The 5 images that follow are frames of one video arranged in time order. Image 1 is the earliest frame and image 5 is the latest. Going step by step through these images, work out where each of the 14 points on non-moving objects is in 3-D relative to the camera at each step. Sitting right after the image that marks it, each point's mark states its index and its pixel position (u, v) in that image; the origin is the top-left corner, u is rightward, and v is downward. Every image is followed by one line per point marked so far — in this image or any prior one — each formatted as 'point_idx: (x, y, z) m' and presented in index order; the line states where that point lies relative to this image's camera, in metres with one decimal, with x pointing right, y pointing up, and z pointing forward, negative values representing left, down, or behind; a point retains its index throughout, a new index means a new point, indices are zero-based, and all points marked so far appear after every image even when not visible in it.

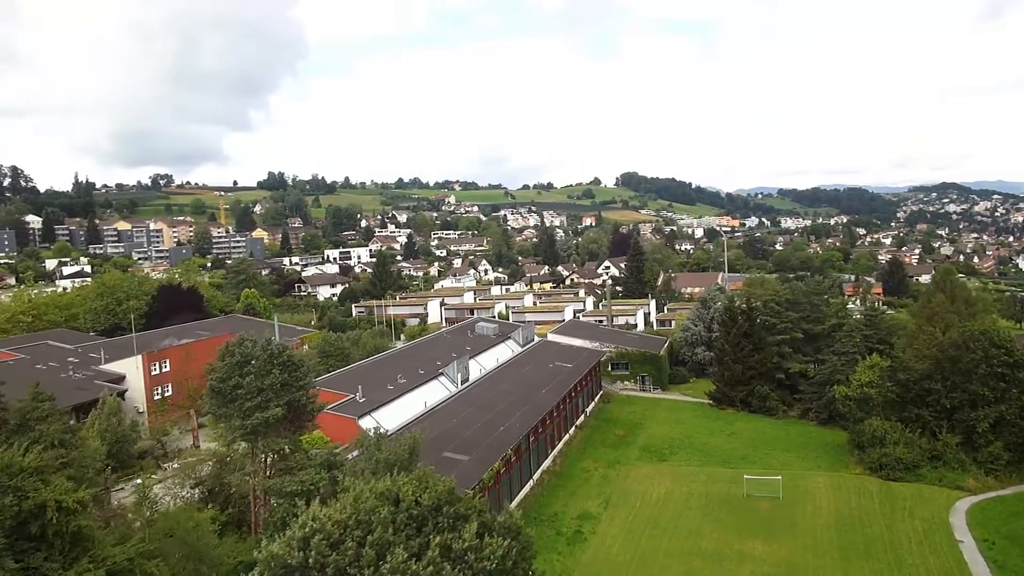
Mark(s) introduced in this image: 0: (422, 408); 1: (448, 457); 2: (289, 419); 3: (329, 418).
0: (-2.0, -2.6, +19.5) m
1: (-1.2, -3.1, +16.6) m
2: (-3.3, -2.0, +13.7) m
3: (-3.8, -2.7, +18.4) m
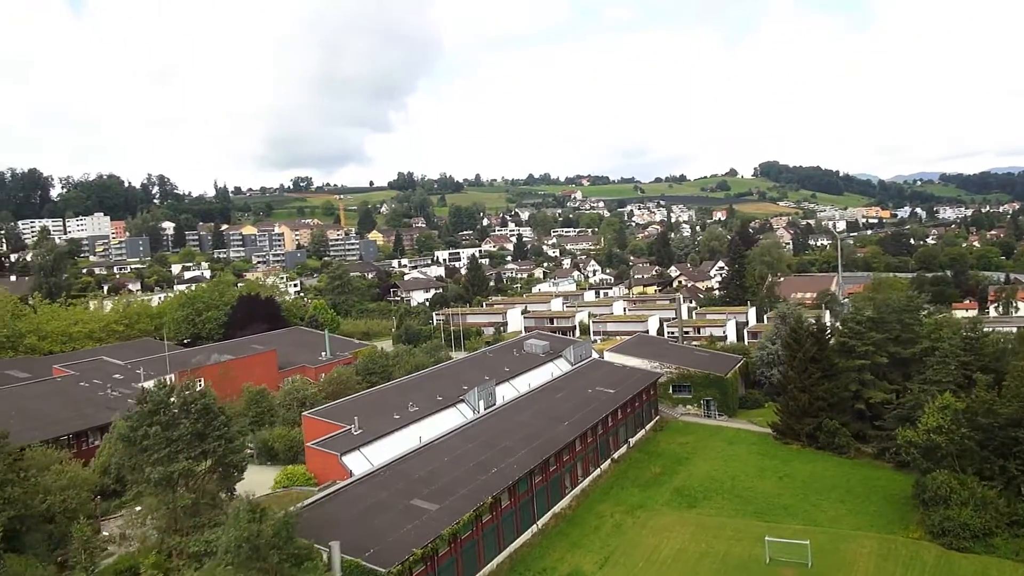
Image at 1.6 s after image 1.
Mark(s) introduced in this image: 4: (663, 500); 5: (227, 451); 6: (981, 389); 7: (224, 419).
0: (-1.9, -3.1, +18.1) m
1: (-1.6, -3.7, +15.2) m
2: (-4.2, -2.6, +12.6) m
3: (-3.9, -3.2, +17.3) m
4: (+3.2, -4.5, +19.1) m
5: (-4.0, -2.3, +12.6) m
6: (+9.4, -2.0, +18.0) m
7: (-4.2, -1.9, +12.8) m
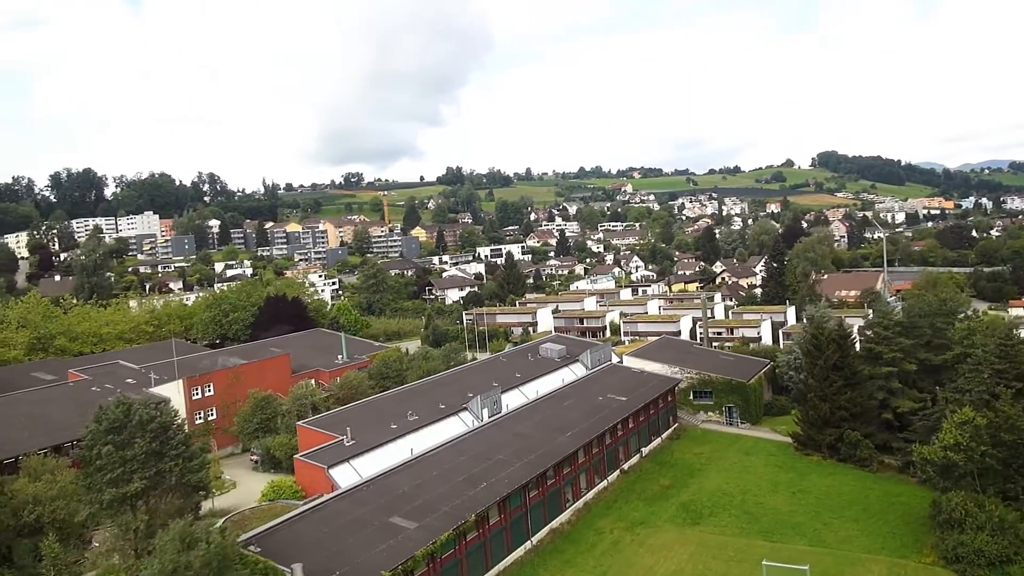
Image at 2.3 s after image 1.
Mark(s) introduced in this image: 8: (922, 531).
0: (-2.0, -3.3, +17.7) m
1: (-2.0, -3.9, +14.7) m
2: (-4.7, -2.8, +12.3) m
3: (-4.0, -3.4, +17.0) m
4: (+3.2, -4.7, +18.3) m
5: (-4.5, -2.5, +12.3) m
6: (+9.3, -2.2, +16.8) m
7: (-4.7, -2.1, +12.5) m
8: (+7.6, -4.5, +16.6) m
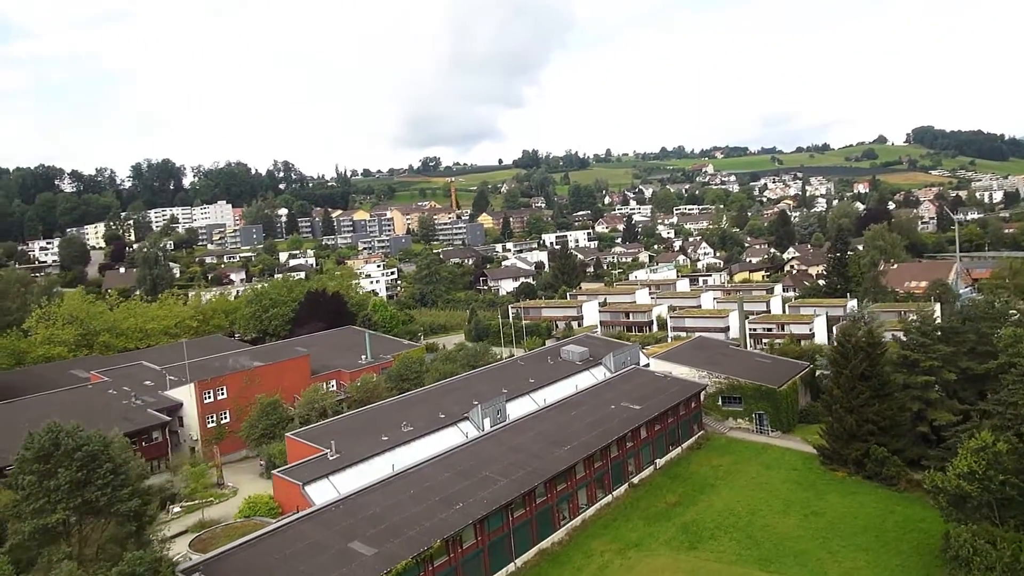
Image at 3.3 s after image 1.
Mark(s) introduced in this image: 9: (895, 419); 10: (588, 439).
0: (-2.3, -3.5, +17.2) m
1: (-2.5, -4.1, +14.2) m
2: (-5.5, -3.2, +12.1) m
3: (-4.3, -3.6, +16.7) m
4: (+2.9, -4.8, +17.3) m
5: (-5.3, -2.8, +12.0) m
6: (+8.8, -2.3, +15.0) m
7: (-5.5, -2.4, +12.3) m
8: (+7.1, -4.7, +15.0) m
9: (+8.4, -2.9, +19.6) m
10: (+1.6, -3.2, +19.2) m
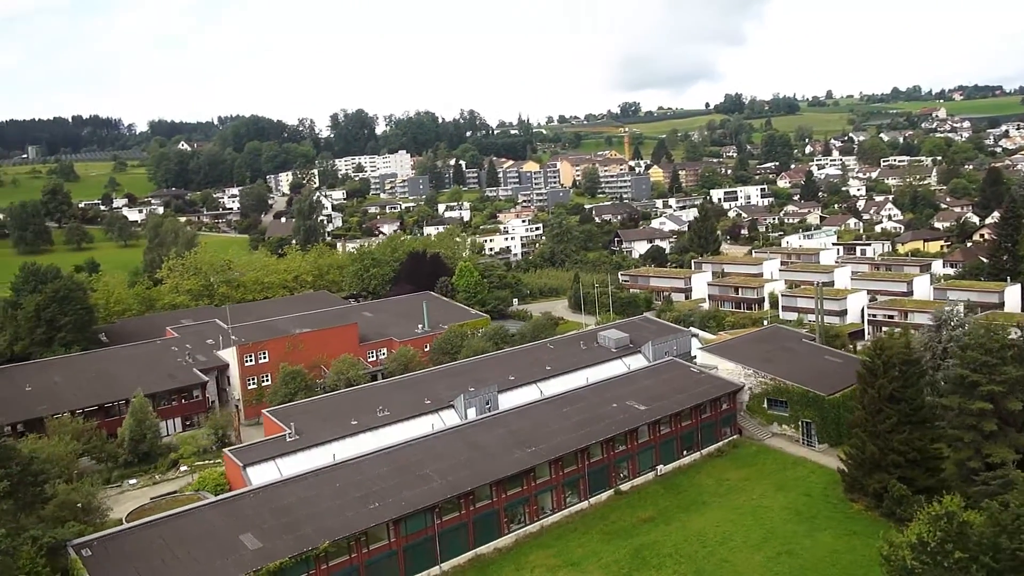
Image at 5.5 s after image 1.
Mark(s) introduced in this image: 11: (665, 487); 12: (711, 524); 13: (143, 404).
0: (-3.3, -3.2, +17.1) m
1: (-4.3, -4.0, +14.3) m
2: (-7.8, -3.1, +13.0) m
3: (-5.4, -3.3, +17.2) m
4: (+1.7, -4.8, +15.9) m
5: (-7.6, -2.7, +12.9) m
6: (+6.9, -2.8, +12.0) m
7: (-7.6, -2.3, +13.1) m
8: (+5.2, -5.0, +12.7) m
9: (+7.7, -3.0, +16.6) m
10: (+1.0, -3.1, +18.0) m
11: (+3.3, -4.2, +18.8) m
12: (+3.8, -4.5, +17.0) m
13: (-8.0, -2.5, +19.4) m
